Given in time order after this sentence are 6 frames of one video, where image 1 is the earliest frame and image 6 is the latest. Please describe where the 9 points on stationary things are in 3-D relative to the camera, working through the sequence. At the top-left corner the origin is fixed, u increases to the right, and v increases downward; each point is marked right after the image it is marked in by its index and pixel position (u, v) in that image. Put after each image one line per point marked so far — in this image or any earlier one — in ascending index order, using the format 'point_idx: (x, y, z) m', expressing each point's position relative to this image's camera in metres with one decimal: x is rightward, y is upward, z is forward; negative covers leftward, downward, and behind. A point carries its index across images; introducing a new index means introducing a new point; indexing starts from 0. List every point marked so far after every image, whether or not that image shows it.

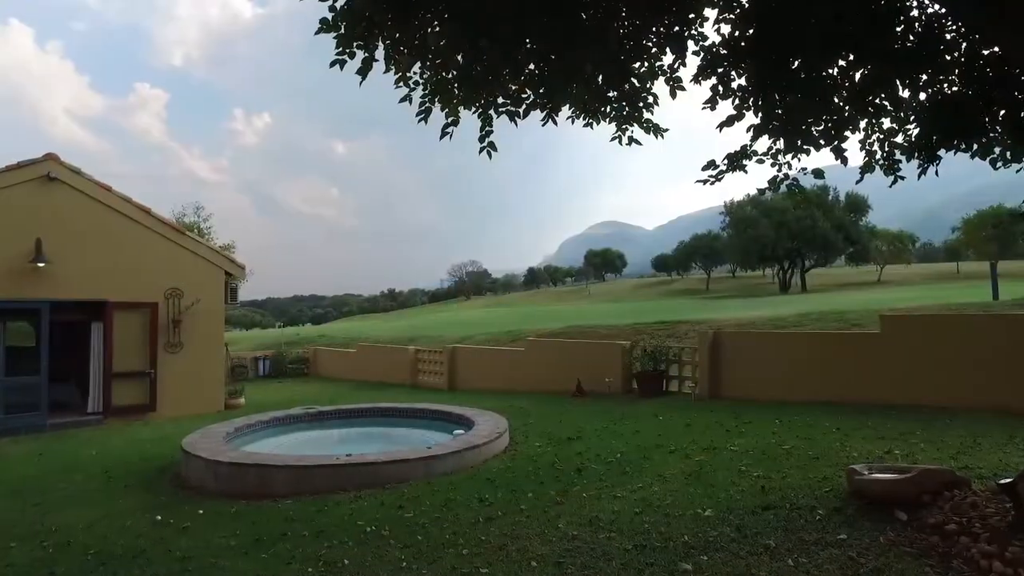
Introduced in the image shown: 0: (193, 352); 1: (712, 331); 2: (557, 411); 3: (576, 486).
0: (-6.5, -1.3, +13.5) m
1: (+3.4, -0.7, +11.4) m
2: (+0.8, -2.1, +11.2) m
3: (+0.6, -1.9, +6.3) m
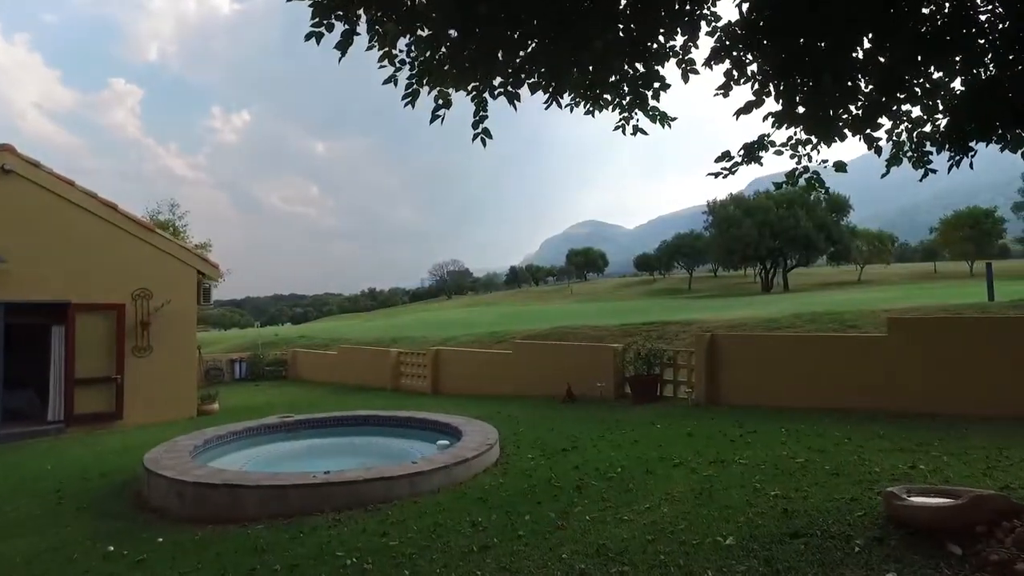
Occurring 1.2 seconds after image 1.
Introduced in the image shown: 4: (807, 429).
0: (-6.7, -1.3, +12.8) m
1: (+3.3, -0.8, +10.9) m
2: (+0.6, -2.1, +10.7) m
3: (+0.6, -1.9, +5.8) m
4: (+3.5, -1.7, +8.0) m
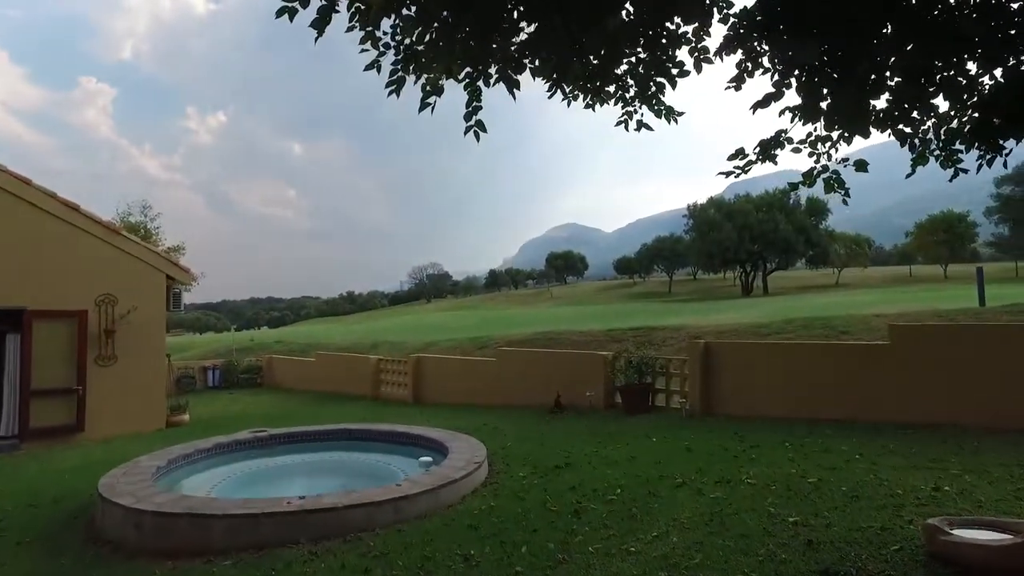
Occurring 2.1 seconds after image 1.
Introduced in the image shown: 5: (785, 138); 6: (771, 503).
0: (-7.0, -1.4, +12.0) m
1: (+3.0, -0.8, +10.5) m
2: (+0.4, -2.2, +10.2) m
3: (+0.5, -2.0, +5.3) m
4: (+3.4, -1.8, +7.6) m
5: (+2.1, +1.1, +5.0) m
6: (+2.2, -1.8, +5.5) m
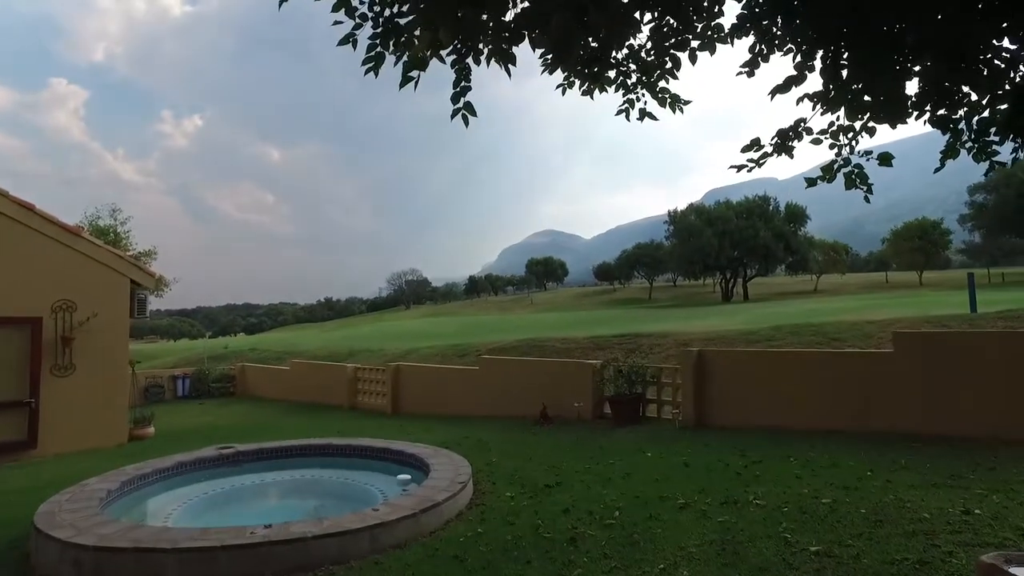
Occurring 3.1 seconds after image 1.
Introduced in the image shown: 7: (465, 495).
0: (-7.2, -1.5, +11.3) m
1: (+2.8, -0.9, +10.1) m
2: (+0.2, -2.3, +9.7) m
3: (+0.5, -2.0, +4.7) m
4: (+3.3, -1.8, +7.2) m
5: (+2.0, +1.1, +4.6) m
6: (+2.1, -1.8, +5.1) m
7: (-0.5, -2.1, +6.7) m
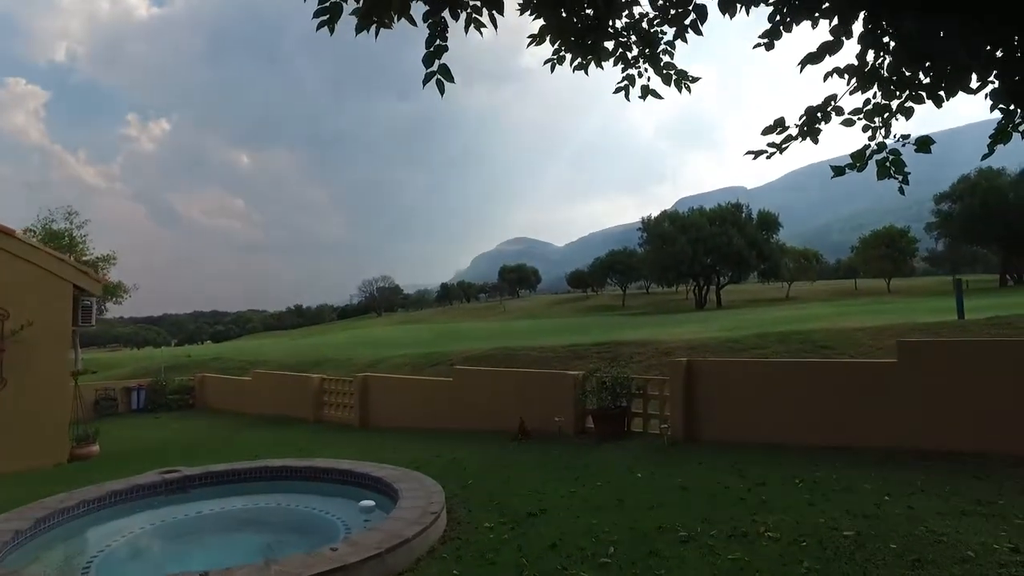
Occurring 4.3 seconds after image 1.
0: (-7.6, -1.6, +10.2) m
1: (+2.5, -1.0, +9.5) m
2: (-0.2, -2.3, +8.9) m
3: (+0.4, -2.0, +4.0) m
4: (+3.1, -1.9, +6.6) m
5: (+1.9, +1.1, +4.0) m
6: (+2.0, -1.9, +4.4) m
7: (-0.7, -2.1, +5.9) m
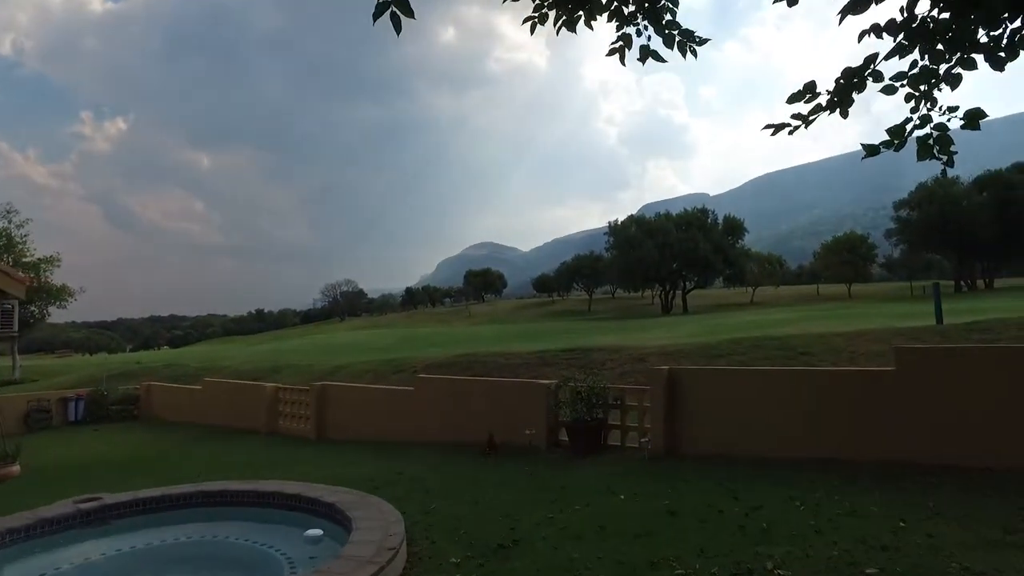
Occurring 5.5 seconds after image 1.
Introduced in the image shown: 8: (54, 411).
0: (-8.1, -1.6, +9.0) m
1: (+2.1, -1.1, +8.8) m
2: (-0.5, -2.4, +8.1) m
3: (+0.2, -2.0, +3.2) m
4: (+2.8, -1.9, +5.9) m
5: (+1.8, +1.1, +3.3) m
6: (+1.8, -1.9, +3.7) m
7: (-0.9, -2.2, +5.1) m
8: (-12.2, -3.3, +17.6) m
